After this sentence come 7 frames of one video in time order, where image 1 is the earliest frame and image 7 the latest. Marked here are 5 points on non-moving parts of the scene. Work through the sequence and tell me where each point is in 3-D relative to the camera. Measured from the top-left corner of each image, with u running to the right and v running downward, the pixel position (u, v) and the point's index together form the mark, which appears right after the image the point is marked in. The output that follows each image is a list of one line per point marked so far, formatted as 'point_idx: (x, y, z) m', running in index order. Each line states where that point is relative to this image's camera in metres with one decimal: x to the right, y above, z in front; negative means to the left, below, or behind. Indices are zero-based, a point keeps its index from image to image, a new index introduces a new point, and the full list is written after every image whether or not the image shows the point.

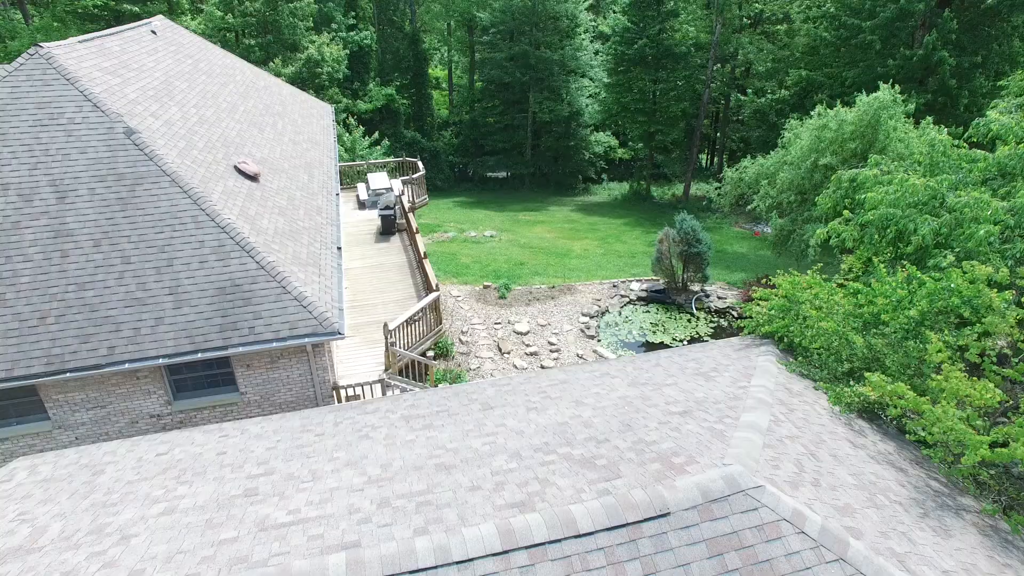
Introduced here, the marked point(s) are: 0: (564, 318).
0: (+1.6, -0.9, +18.1) m
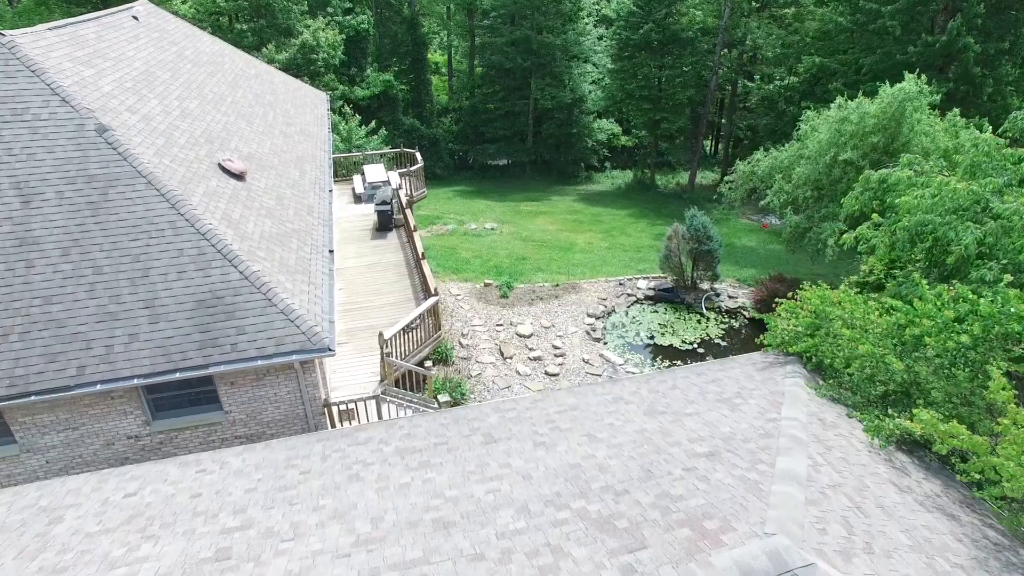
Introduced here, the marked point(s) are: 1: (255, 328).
0: (+1.6, -0.9, +17.4) m
1: (-3.8, -0.6, +9.0) m
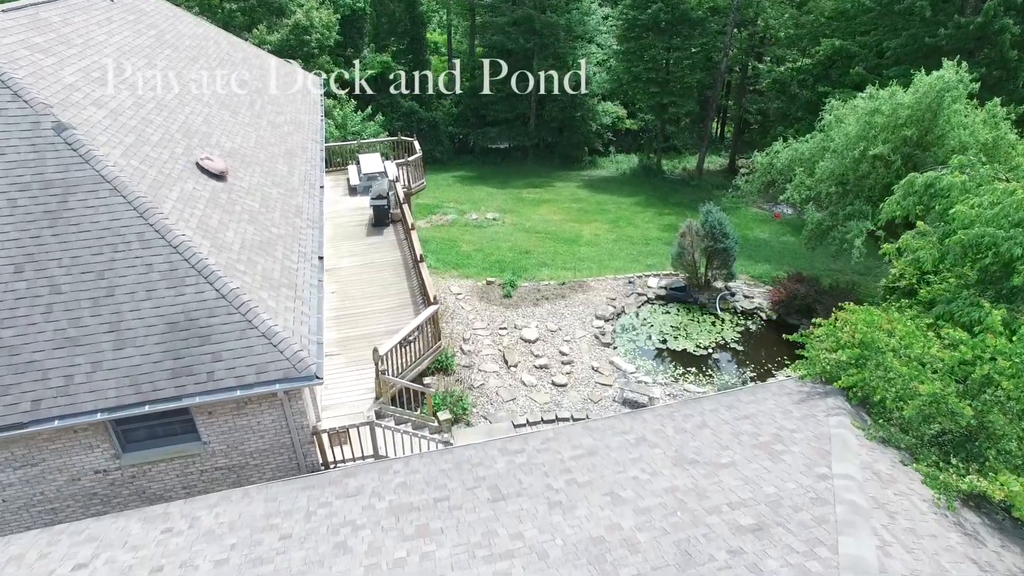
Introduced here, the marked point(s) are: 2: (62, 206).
0: (+1.7, -0.9, +16.4) m
1: (-3.7, -0.9, +8.1) m
2: (-6.2, +1.1, +8.4) m
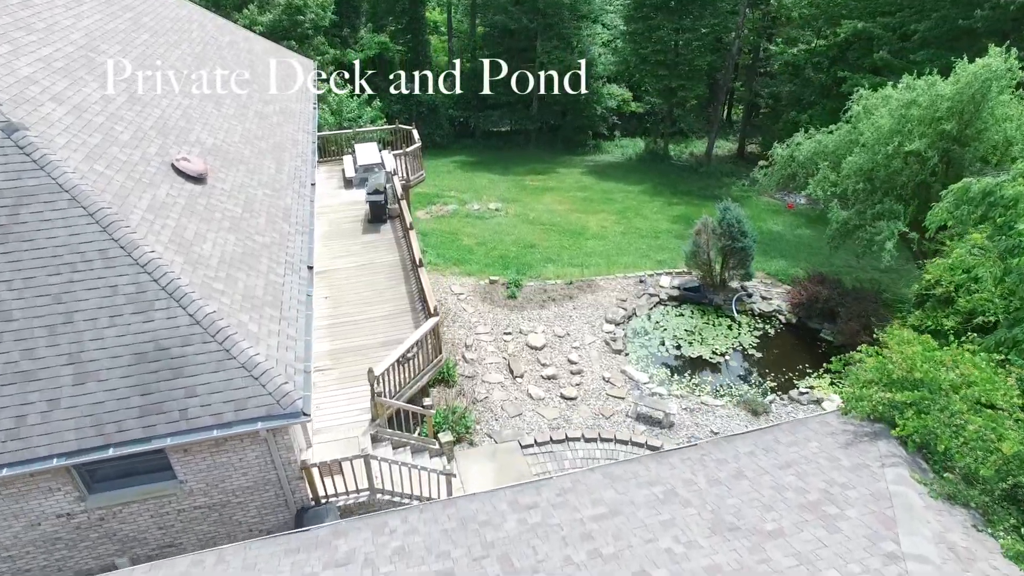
0: (+1.9, -0.9, +15.5) m
1: (-3.6, -1.2, +7.2) m
2: (-6.1, +0.8, +7.4) m
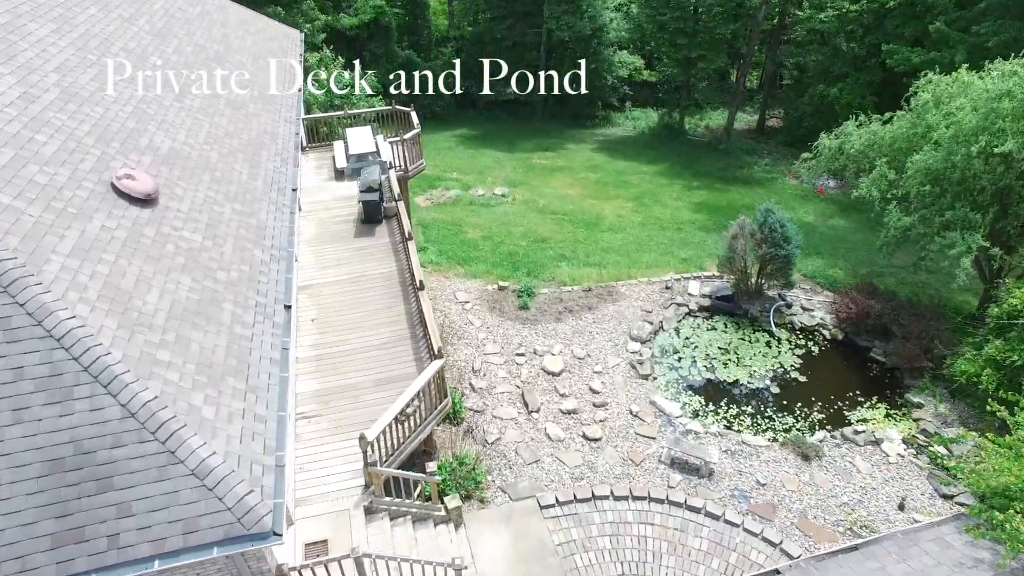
0: (+2.1, -1.2, +13.8) m
1: (-3.3, -2.0, +5.5) m
2: (-5.8, +0.1, +5.6) m
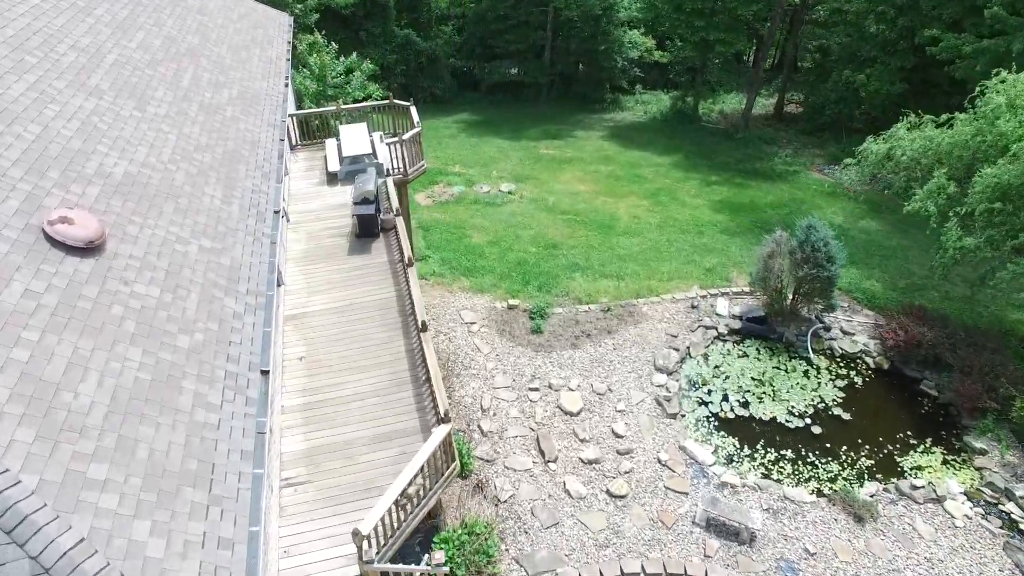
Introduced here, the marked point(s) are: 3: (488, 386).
0: (+2.4, -1.7, +12.4) m
1: (-3.1, -2.8, +4.2) m
2: (-5.5, -0.7, +4.2) m
3: (-0.5, -1.9, +11.9) m
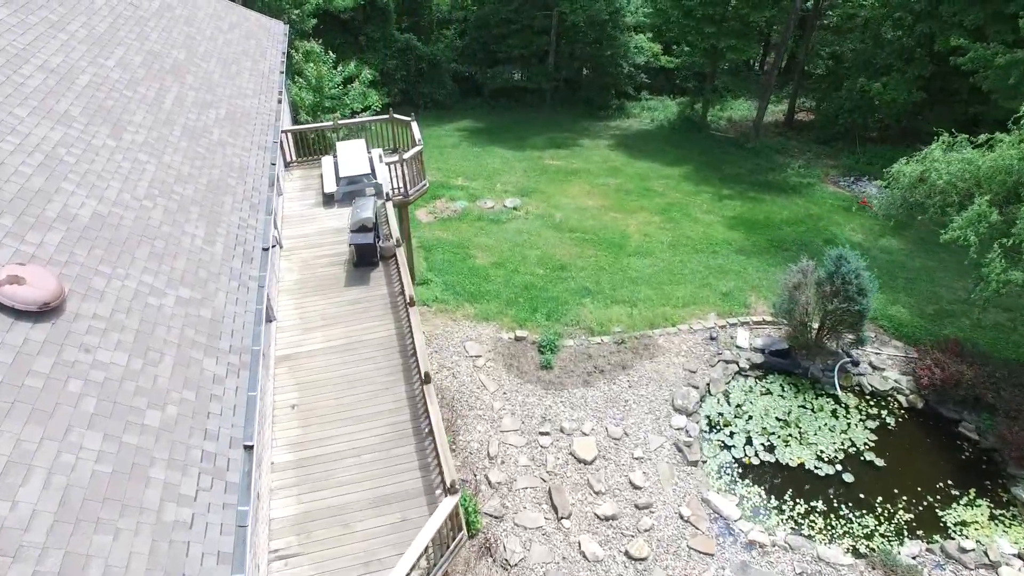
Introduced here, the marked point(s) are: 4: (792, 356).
0: (+2.6, -2.4, +11.6) m
1: (-2.9, -3.5, +3.3) m
2: (-5.4, -1.4, +3.3) m
3: (-0.3, -2.6, +11.1) m
4: (+6.0, -1.4, +13.0) m
